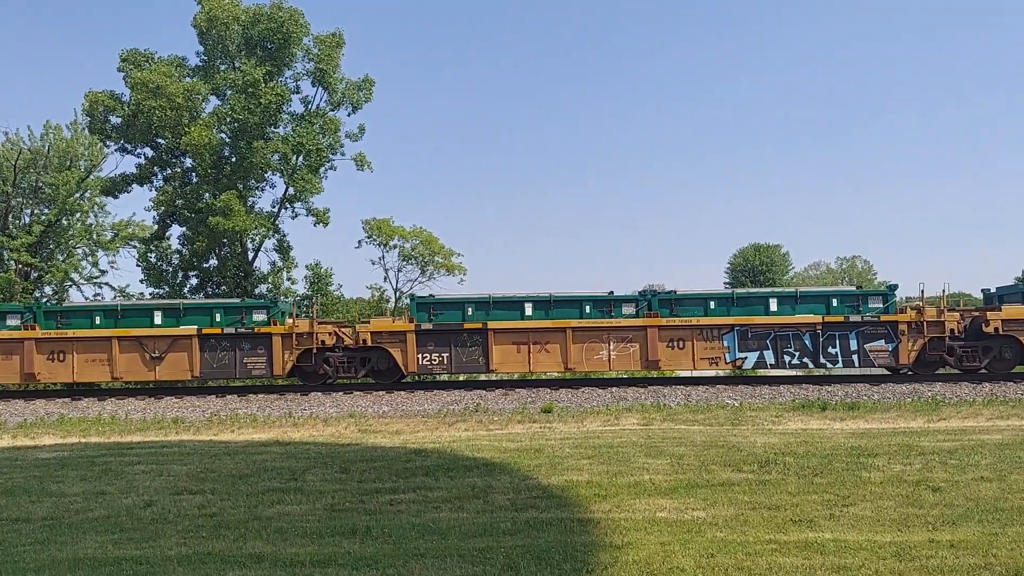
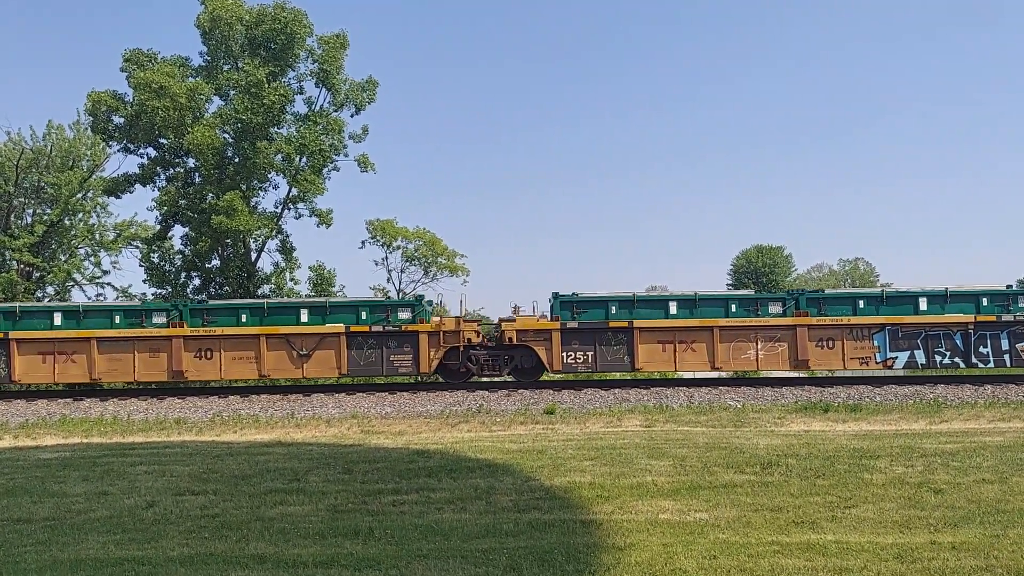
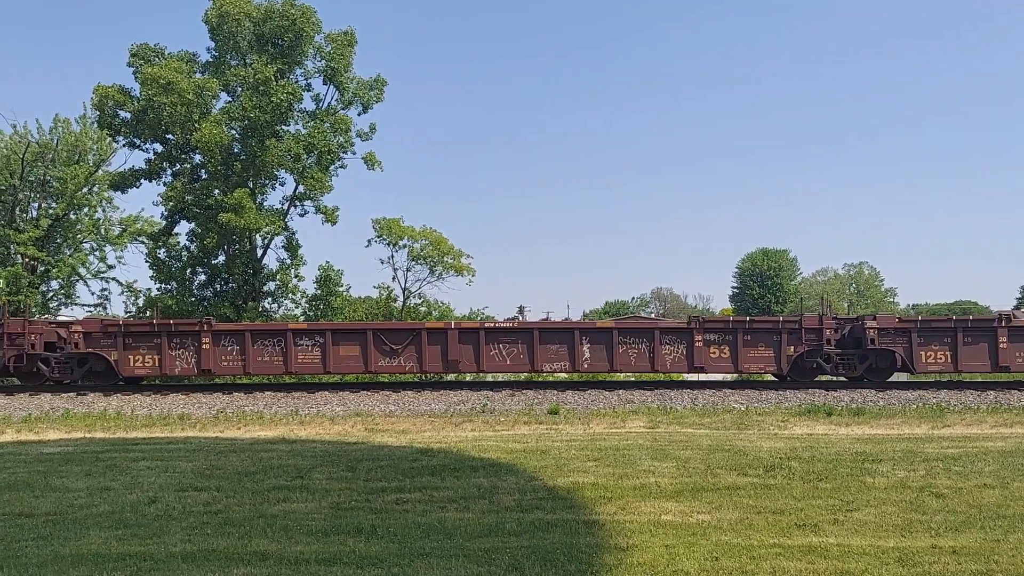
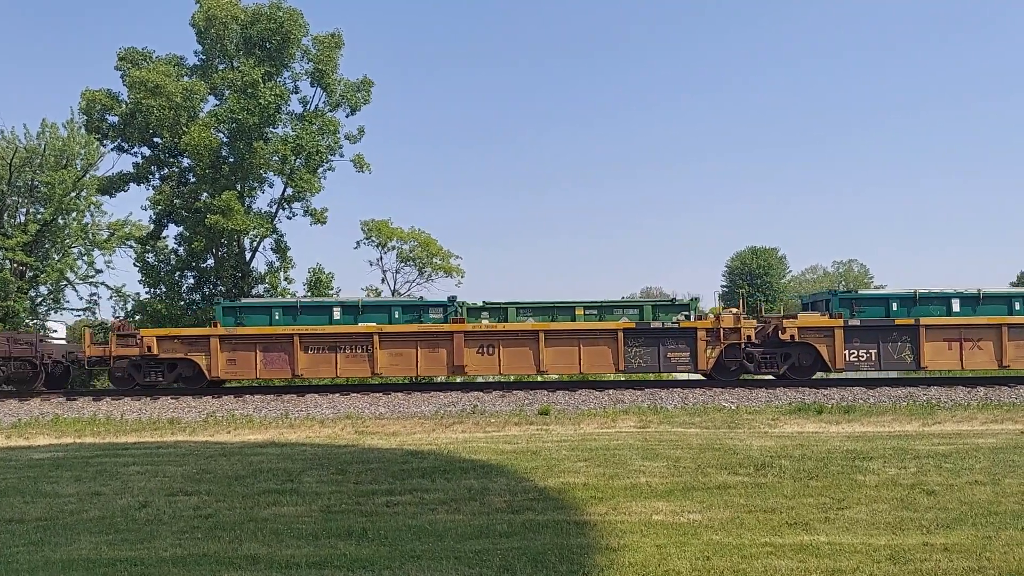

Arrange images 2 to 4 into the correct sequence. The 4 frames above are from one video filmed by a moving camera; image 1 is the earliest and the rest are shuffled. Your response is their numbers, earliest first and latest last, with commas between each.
2, 4, 3
